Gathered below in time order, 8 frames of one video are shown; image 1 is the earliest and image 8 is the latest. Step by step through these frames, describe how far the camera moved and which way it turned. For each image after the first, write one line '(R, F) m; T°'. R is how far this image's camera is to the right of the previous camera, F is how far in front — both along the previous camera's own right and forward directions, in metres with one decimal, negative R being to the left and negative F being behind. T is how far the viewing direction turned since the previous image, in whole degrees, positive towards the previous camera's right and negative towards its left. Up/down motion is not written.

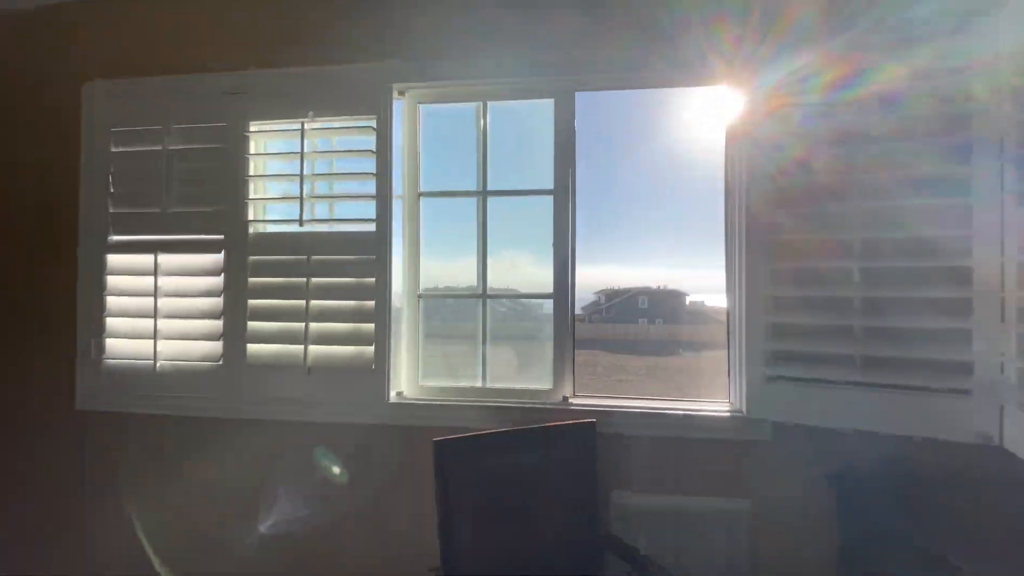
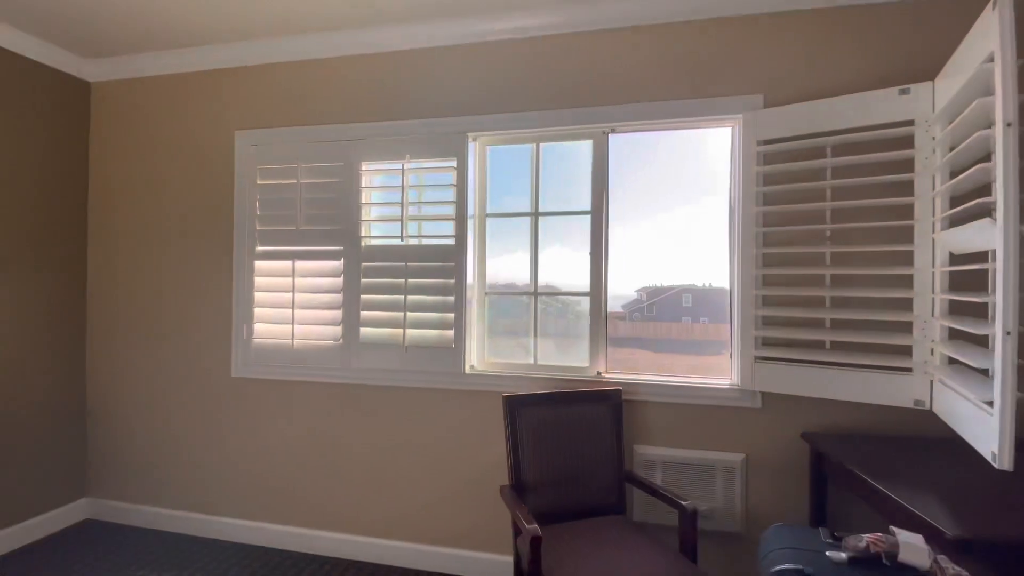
(0.0, -0.5) m; -5°
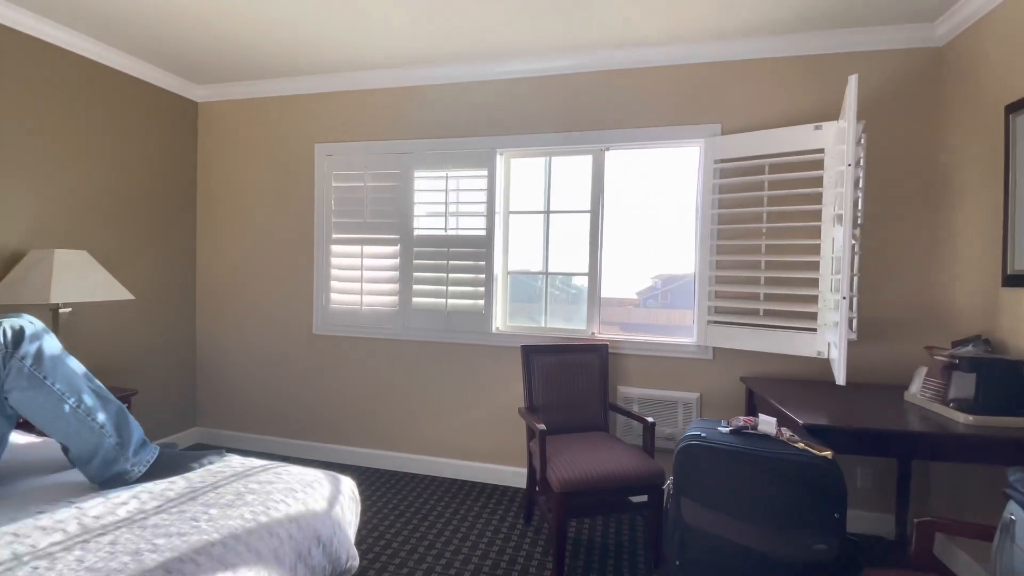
(0.0, -0.7) m; -2°
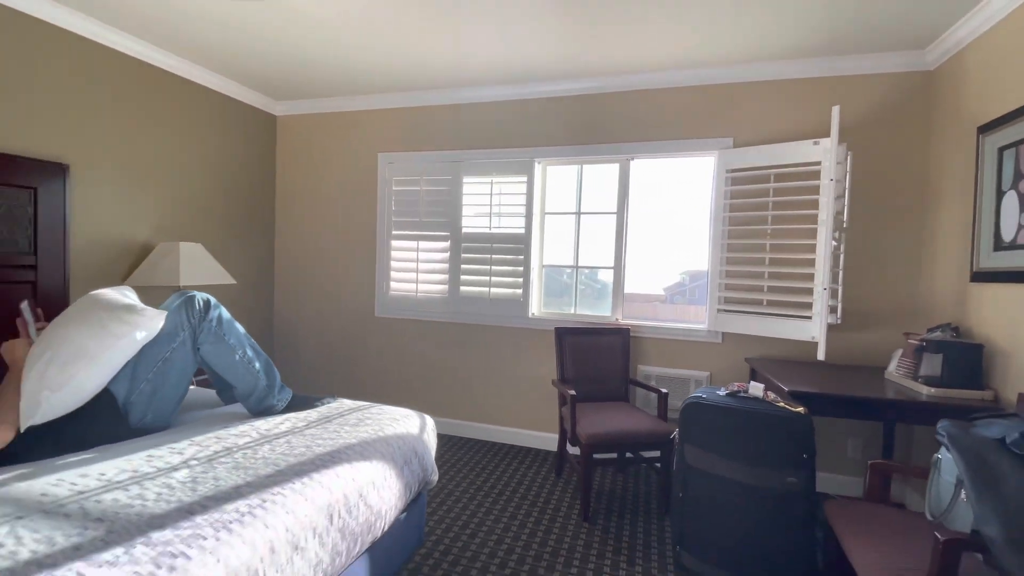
(-0.1, -0.4) m; -3°
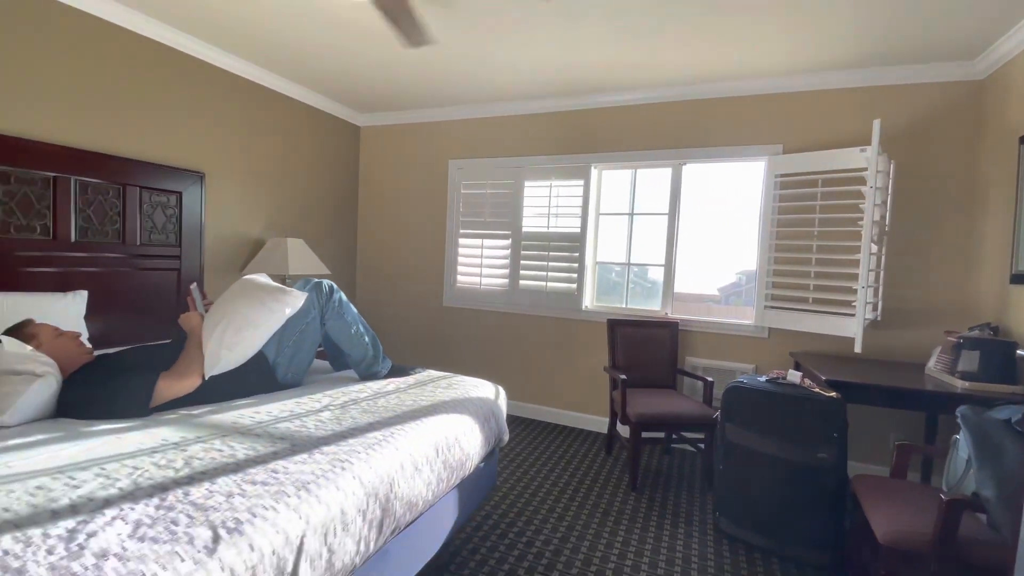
(-0.1, -0.3) m; -6°
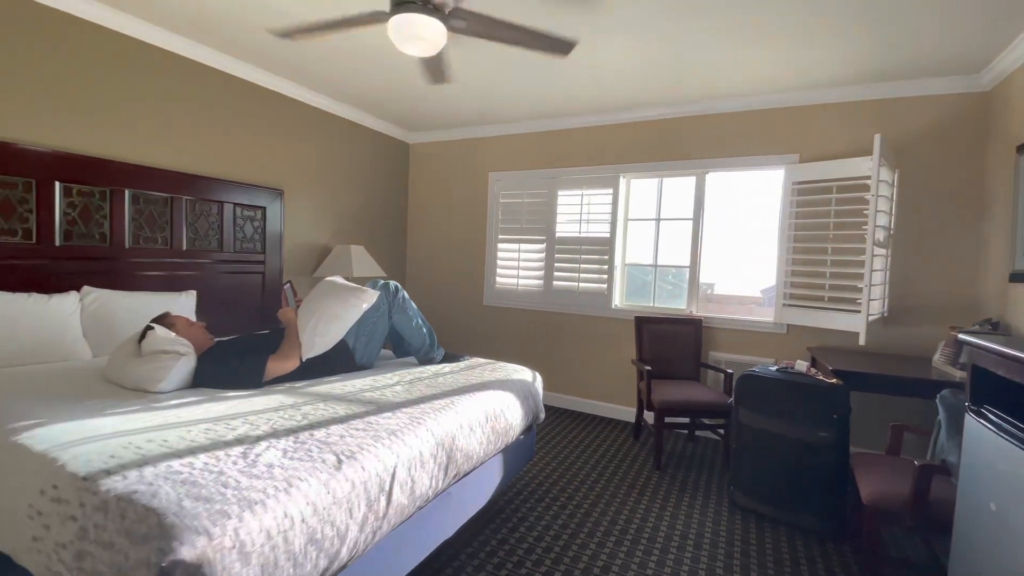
(0.0, -0.4) m; -4°
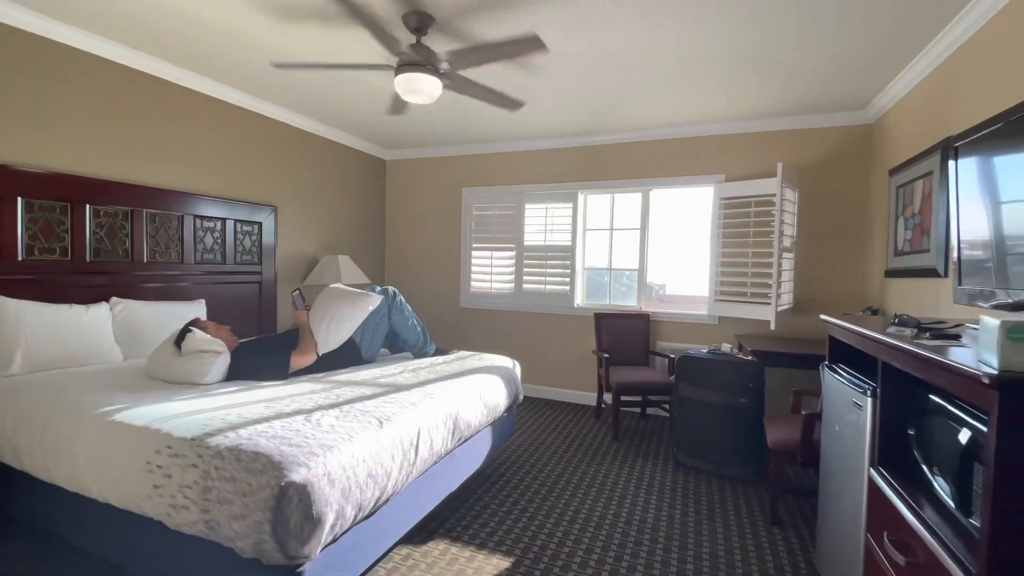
(-0.1, -0.5) m; +5°
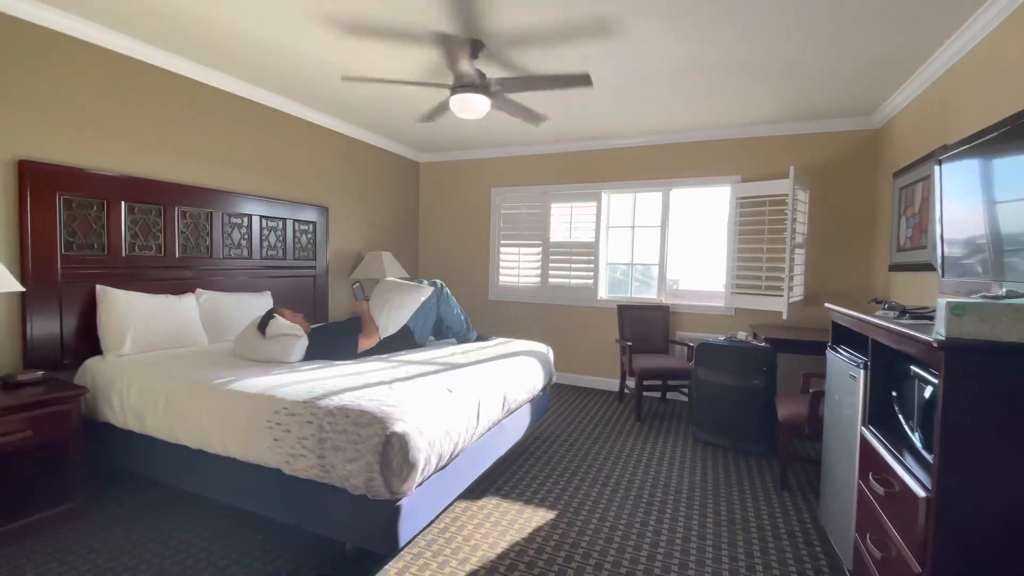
(-0.2, -0.4) m; -1°
